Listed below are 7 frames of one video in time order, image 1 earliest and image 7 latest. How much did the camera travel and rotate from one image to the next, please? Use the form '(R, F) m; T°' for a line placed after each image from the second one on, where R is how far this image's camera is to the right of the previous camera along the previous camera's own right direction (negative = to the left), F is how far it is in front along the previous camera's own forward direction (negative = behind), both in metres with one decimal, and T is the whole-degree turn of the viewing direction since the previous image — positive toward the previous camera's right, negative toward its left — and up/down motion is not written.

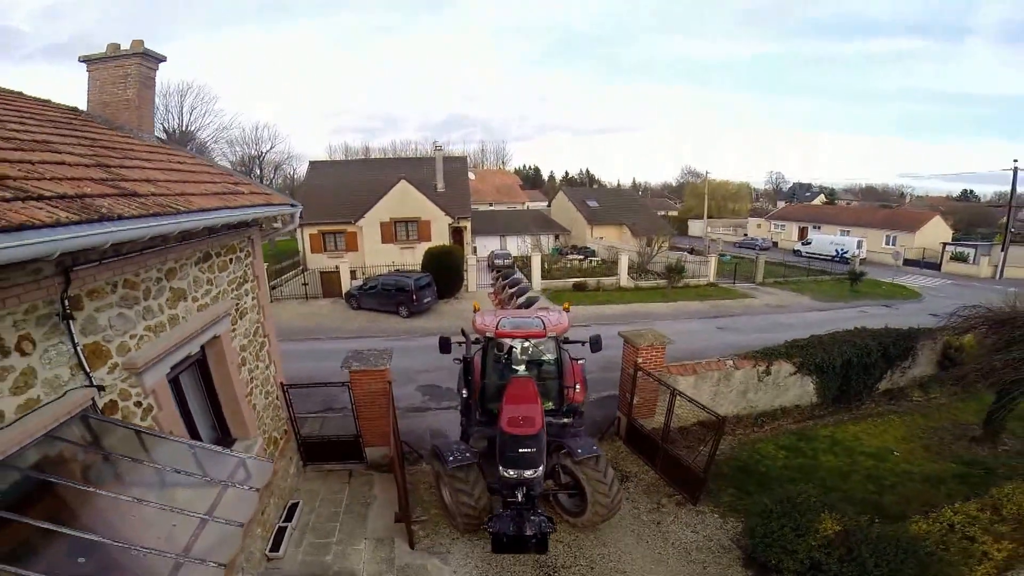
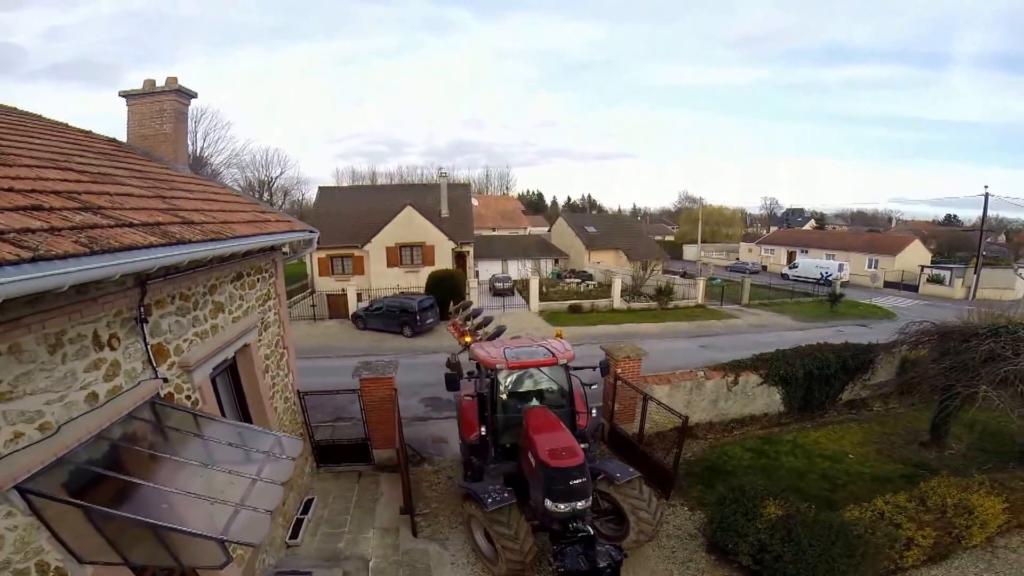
(+0.1, -0.8) m; 0°
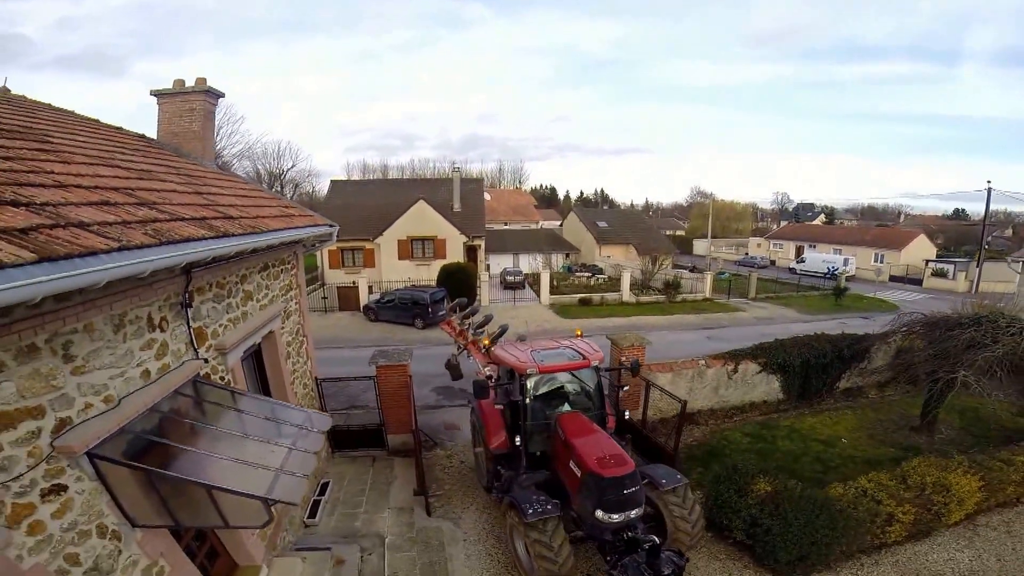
(0.0, -0.4) m; -1°
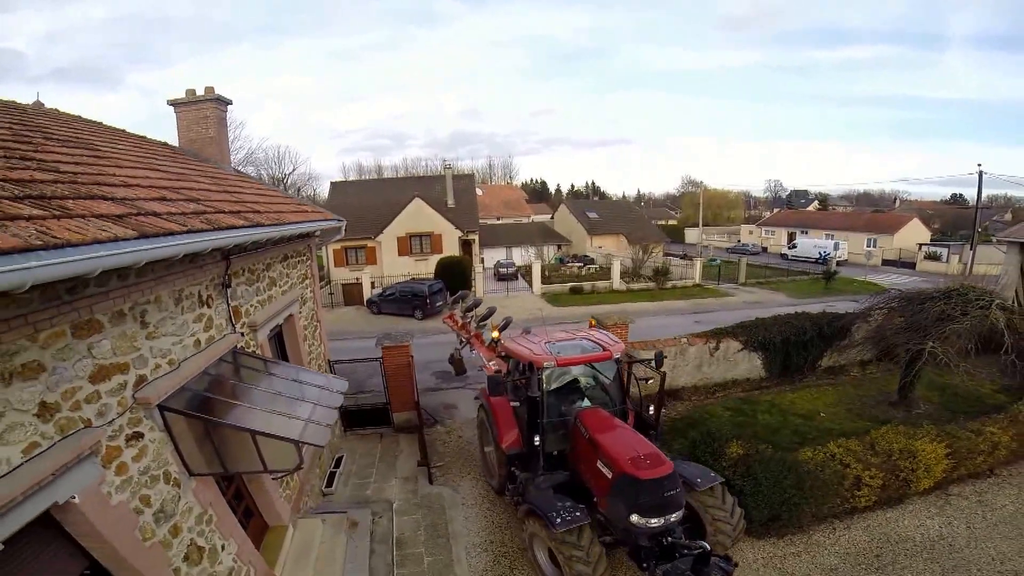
(+0.1, -0.5) m; 0°
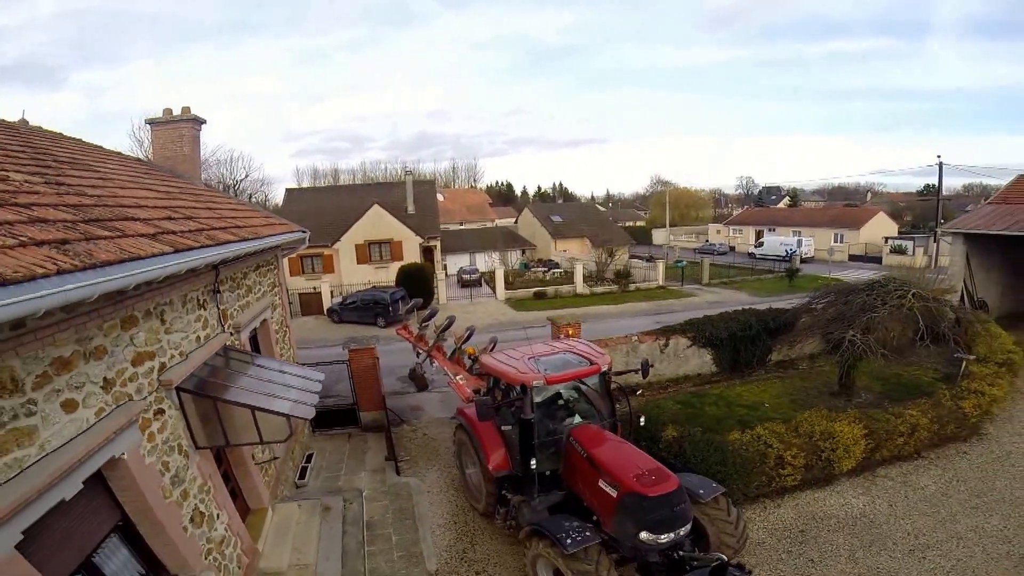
(+0.1, -0.5) m; +3°
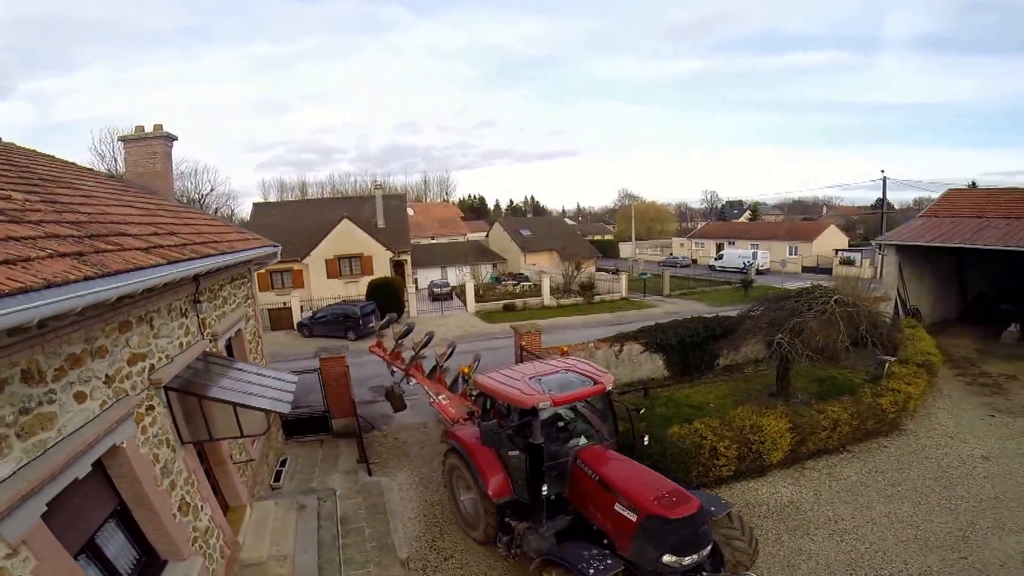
(+0.1, -0.6) m; +3°
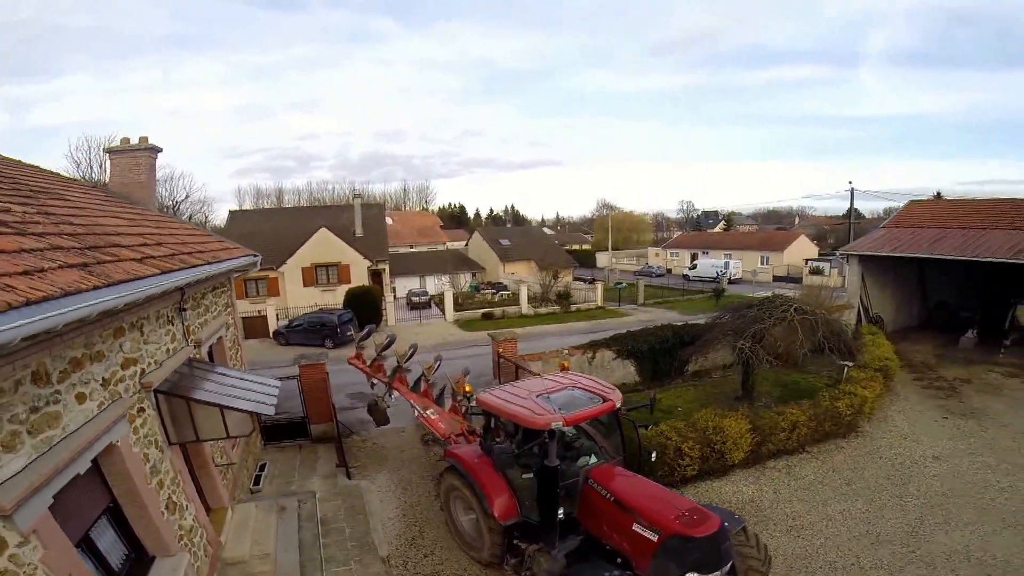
(+0.1, -0.3) m; +2°
